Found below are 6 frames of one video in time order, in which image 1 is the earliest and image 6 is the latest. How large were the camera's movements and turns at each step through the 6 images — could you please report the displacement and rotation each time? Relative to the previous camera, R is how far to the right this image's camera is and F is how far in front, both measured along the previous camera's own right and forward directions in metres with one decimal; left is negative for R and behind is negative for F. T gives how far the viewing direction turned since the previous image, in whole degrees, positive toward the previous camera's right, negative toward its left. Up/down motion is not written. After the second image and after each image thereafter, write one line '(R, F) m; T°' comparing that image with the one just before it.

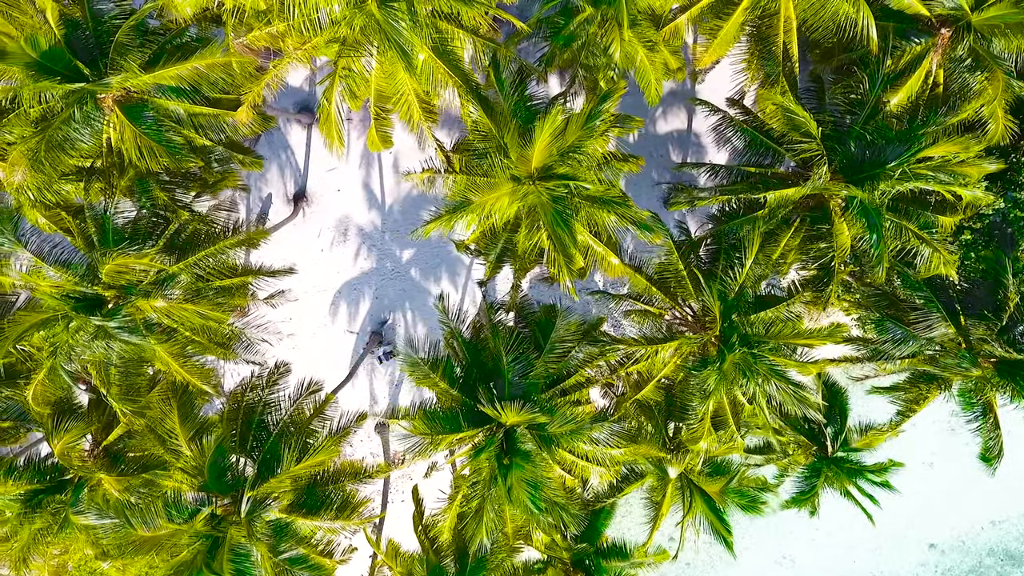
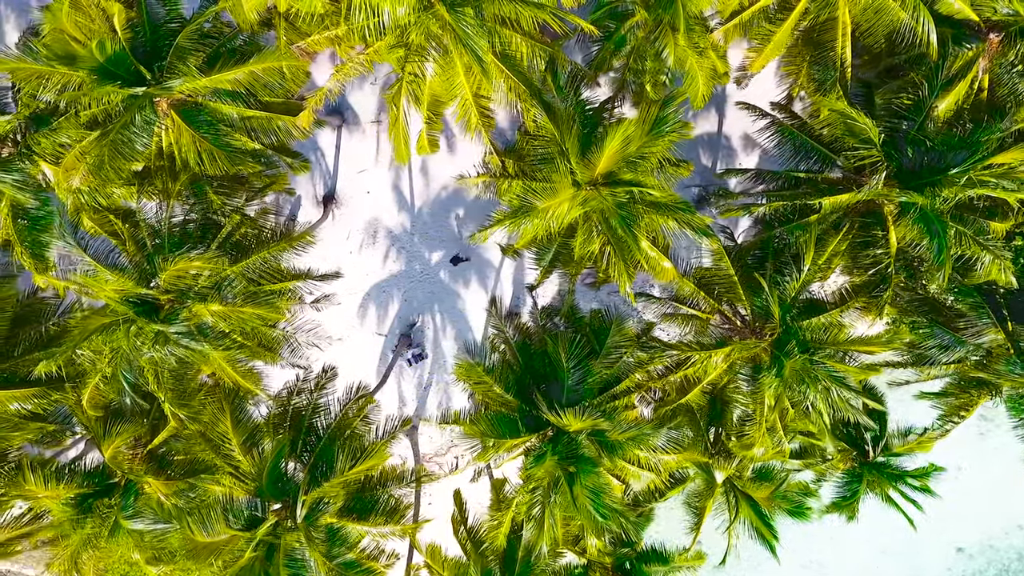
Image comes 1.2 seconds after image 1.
(-1.1, 0.0) m; 0°
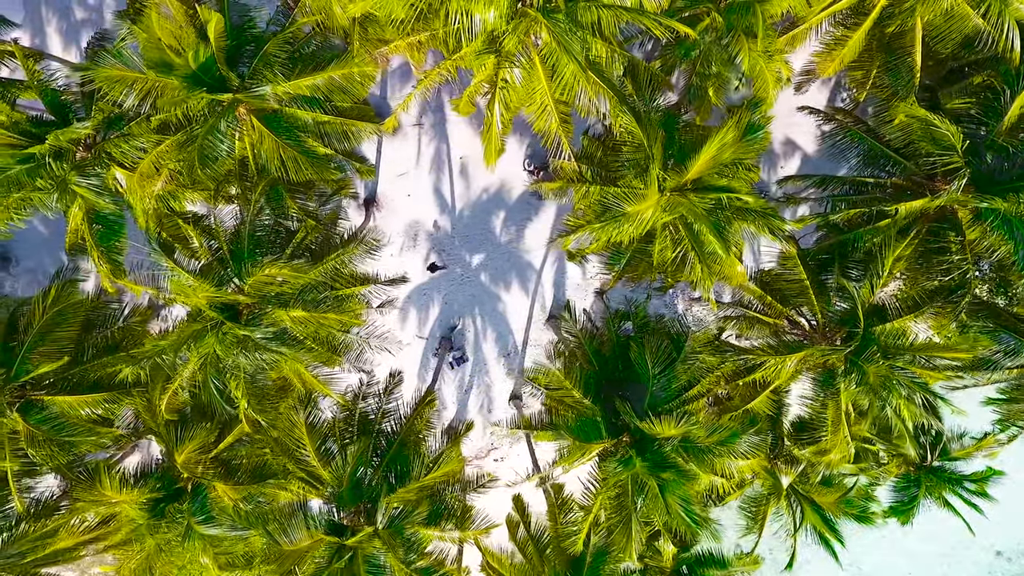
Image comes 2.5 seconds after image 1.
(-1.6, 0.0) m; 0°
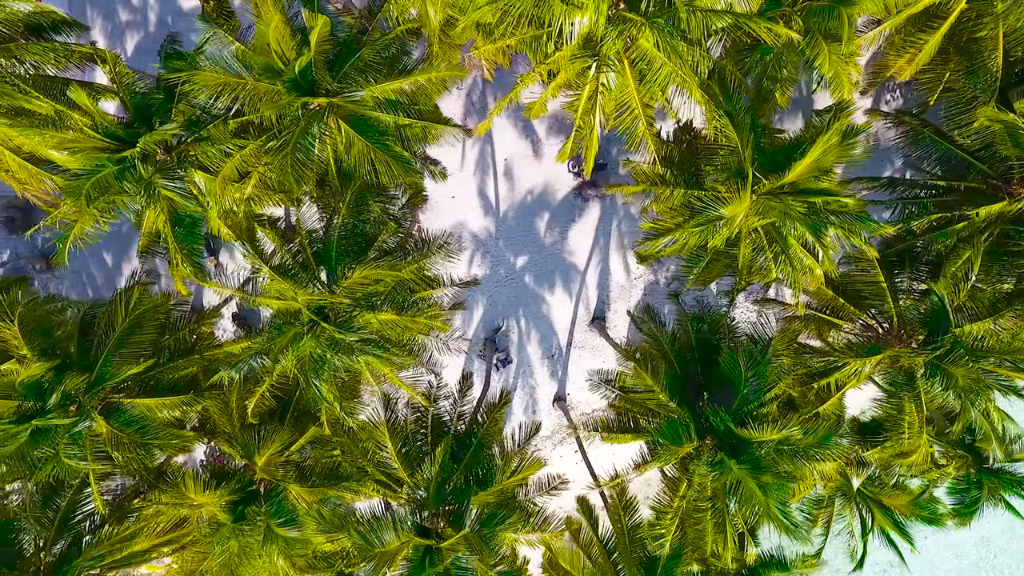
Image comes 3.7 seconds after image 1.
(-1.7, 0.0) m; 0°
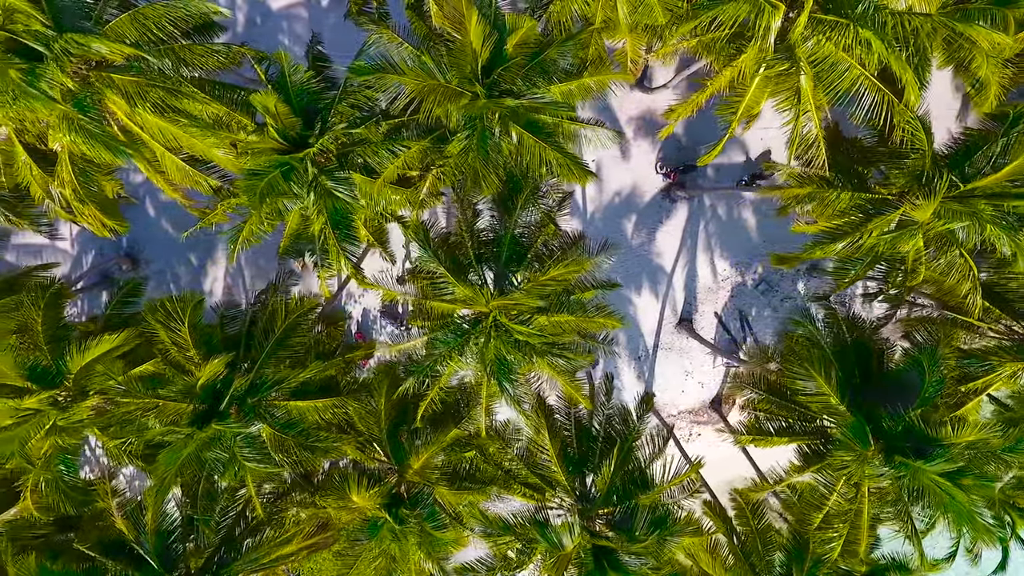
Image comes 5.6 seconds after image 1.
(-3.4, 0.0) m; 0°
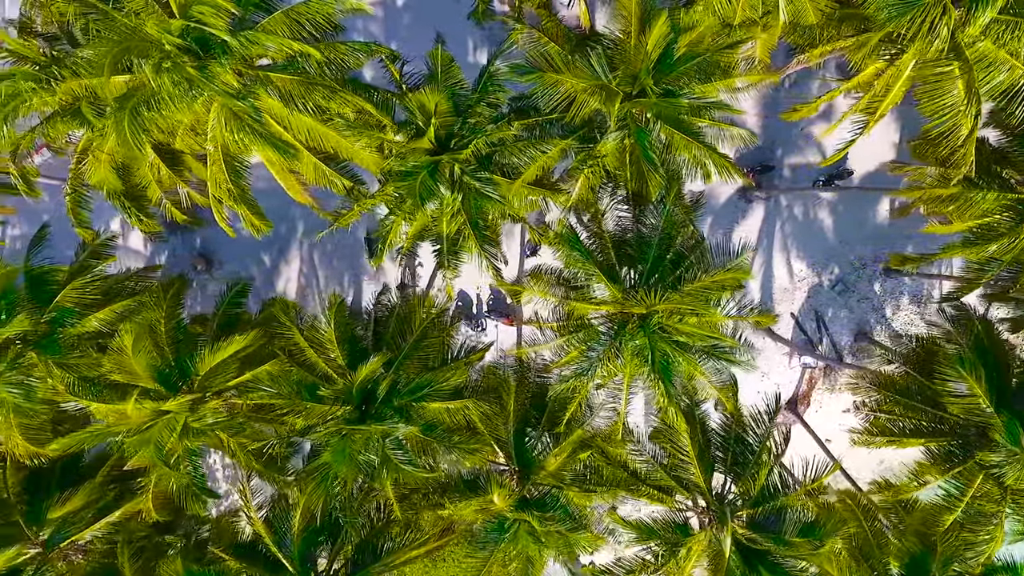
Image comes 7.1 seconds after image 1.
(-2.9, 0.0) m; 0°
